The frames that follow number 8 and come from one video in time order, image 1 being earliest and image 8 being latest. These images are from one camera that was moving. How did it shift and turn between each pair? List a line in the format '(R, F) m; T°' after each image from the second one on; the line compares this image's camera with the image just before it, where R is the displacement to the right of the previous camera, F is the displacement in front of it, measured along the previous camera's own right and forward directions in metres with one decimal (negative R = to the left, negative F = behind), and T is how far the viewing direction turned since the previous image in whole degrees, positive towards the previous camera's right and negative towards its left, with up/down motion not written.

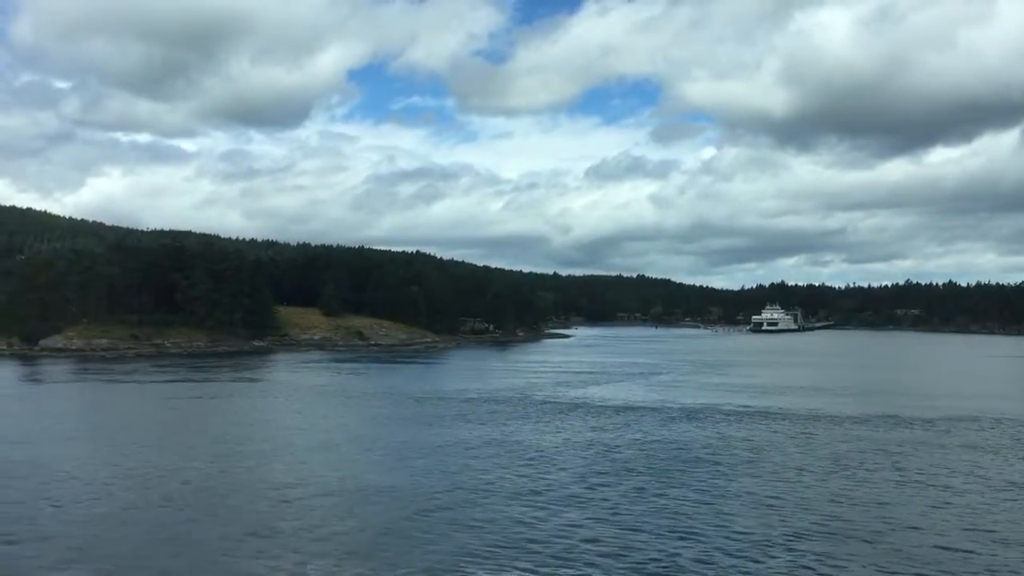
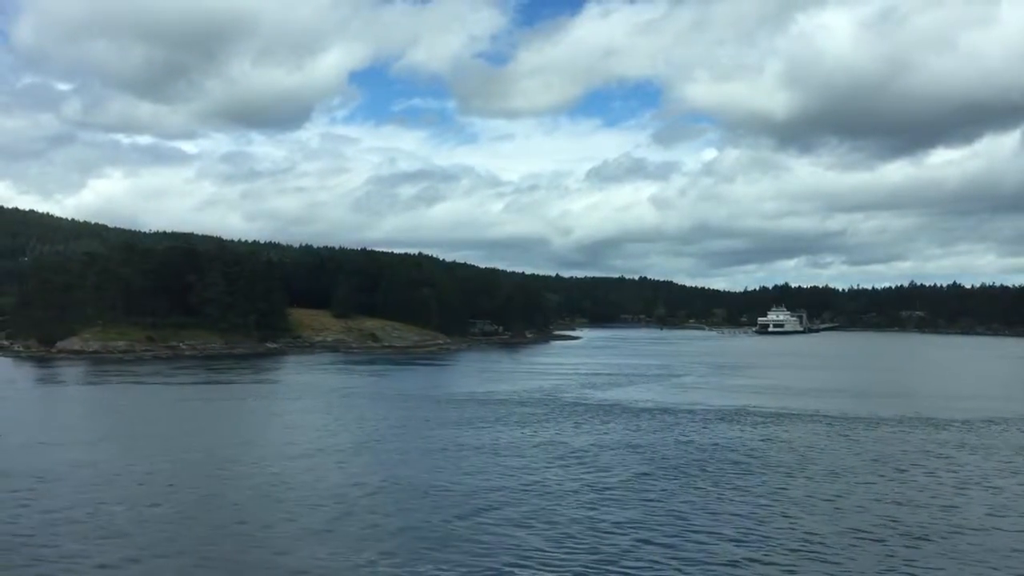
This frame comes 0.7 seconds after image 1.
(-1.4, -0.4) m; 0°
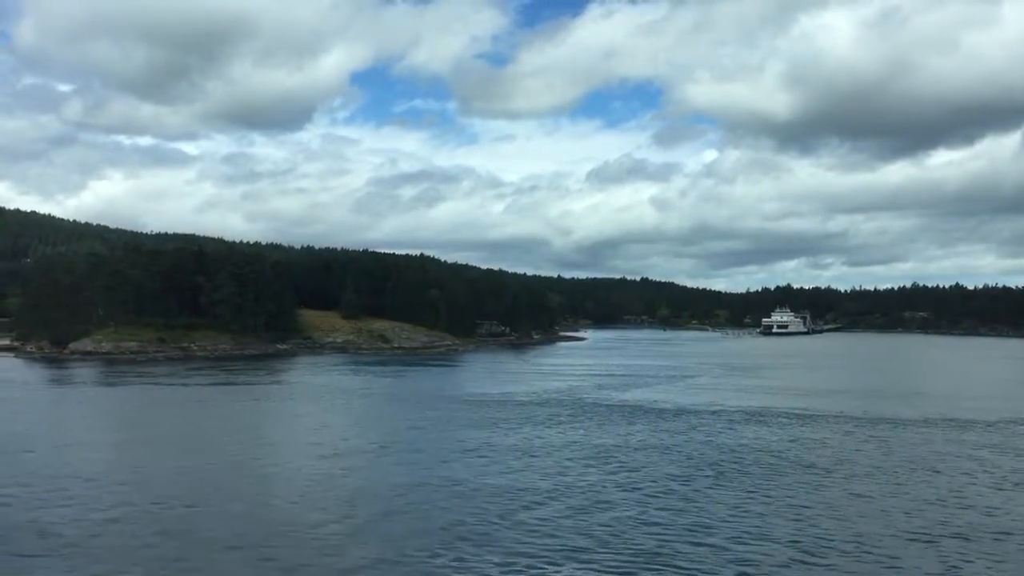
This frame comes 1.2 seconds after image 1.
(-1.1, -0.4) m; 0°
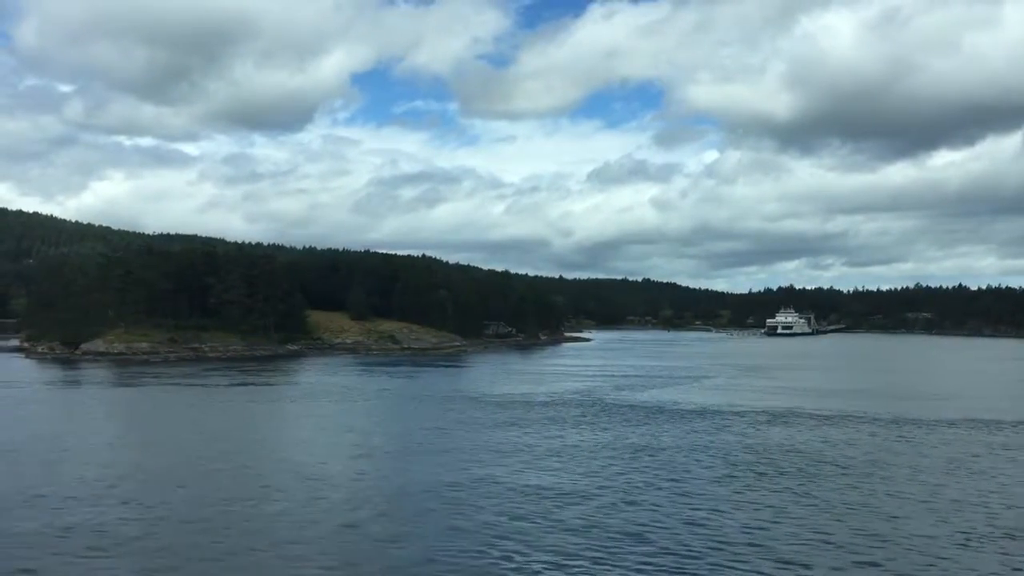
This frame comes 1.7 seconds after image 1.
(-1.1, -0.4) m; 0°
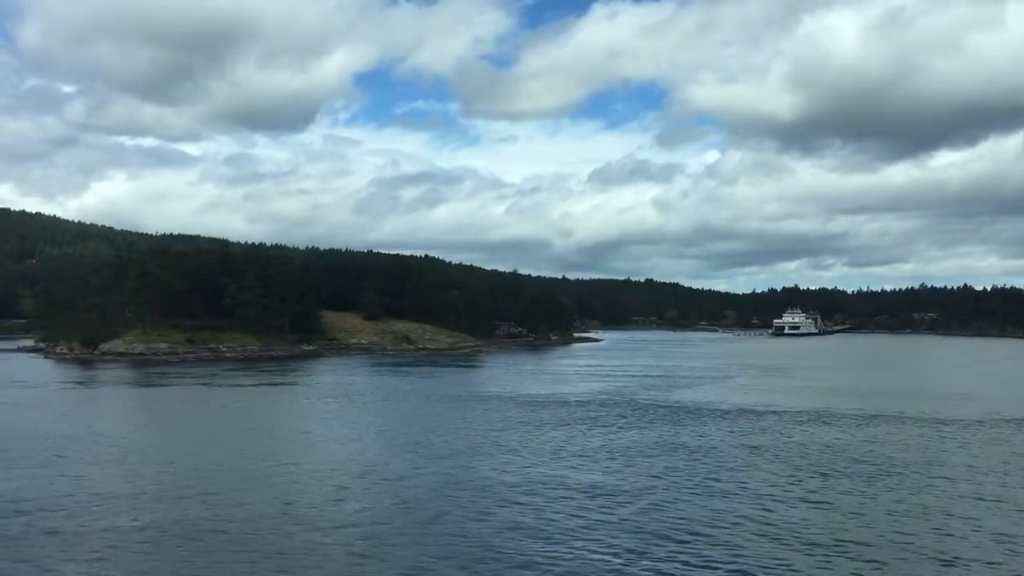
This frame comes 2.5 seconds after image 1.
(-1.9, -0.6) m; +1°
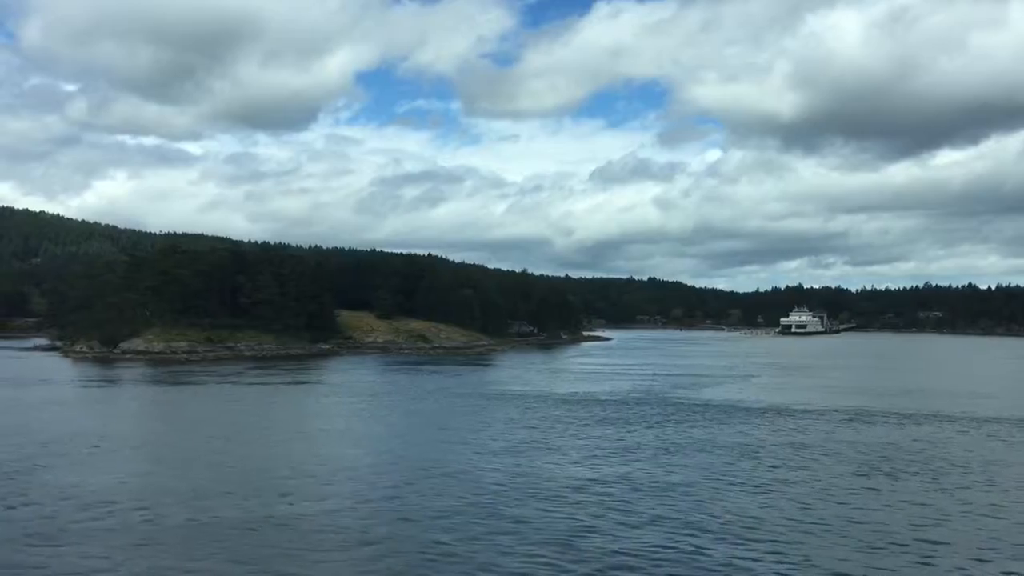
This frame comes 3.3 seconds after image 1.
(-1.9, -0.6) m; +1°
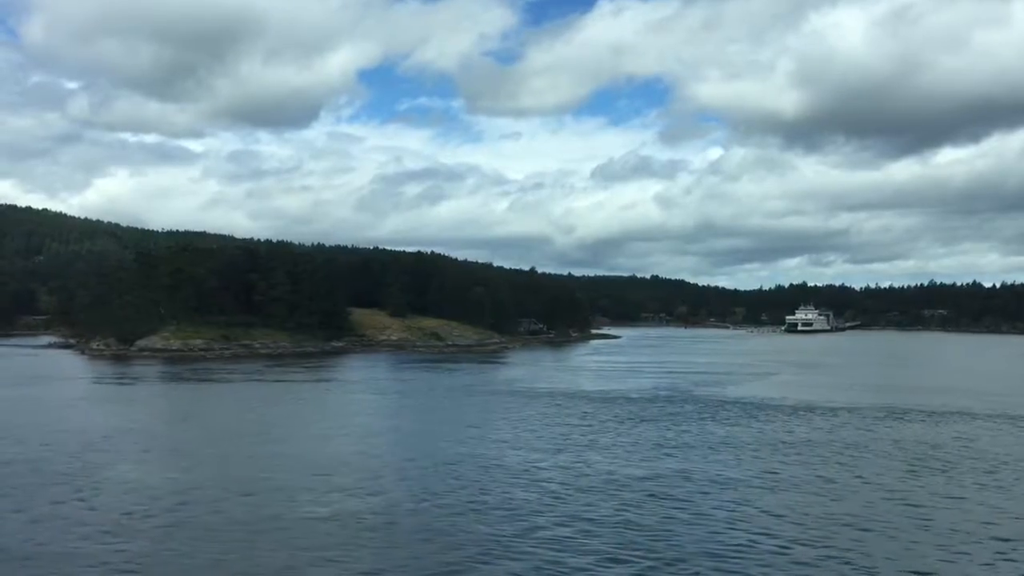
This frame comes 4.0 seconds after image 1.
(-1.7, -0.5) m; +1°
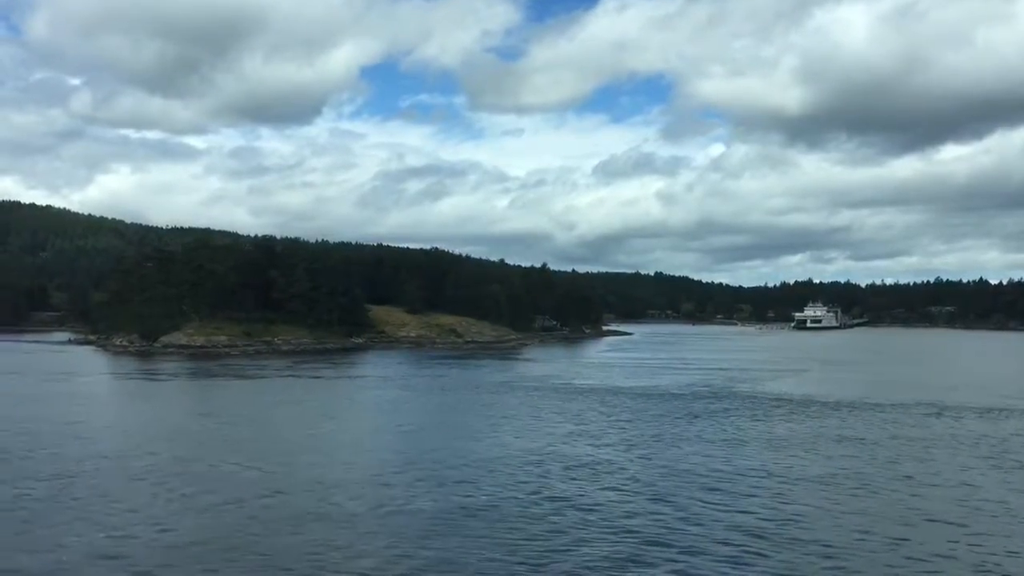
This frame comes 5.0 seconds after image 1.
(-2.5, -0.8) m; +1°
